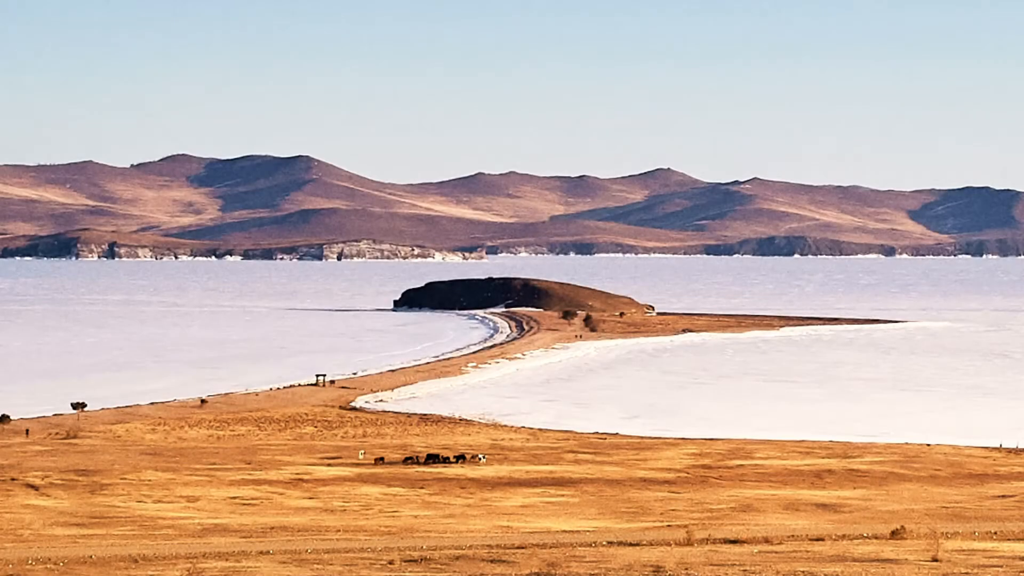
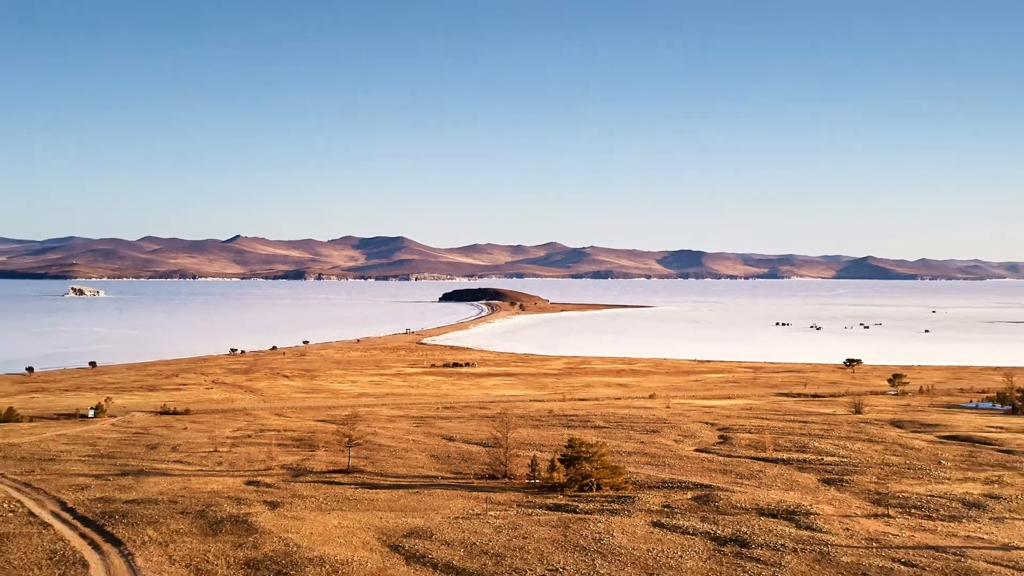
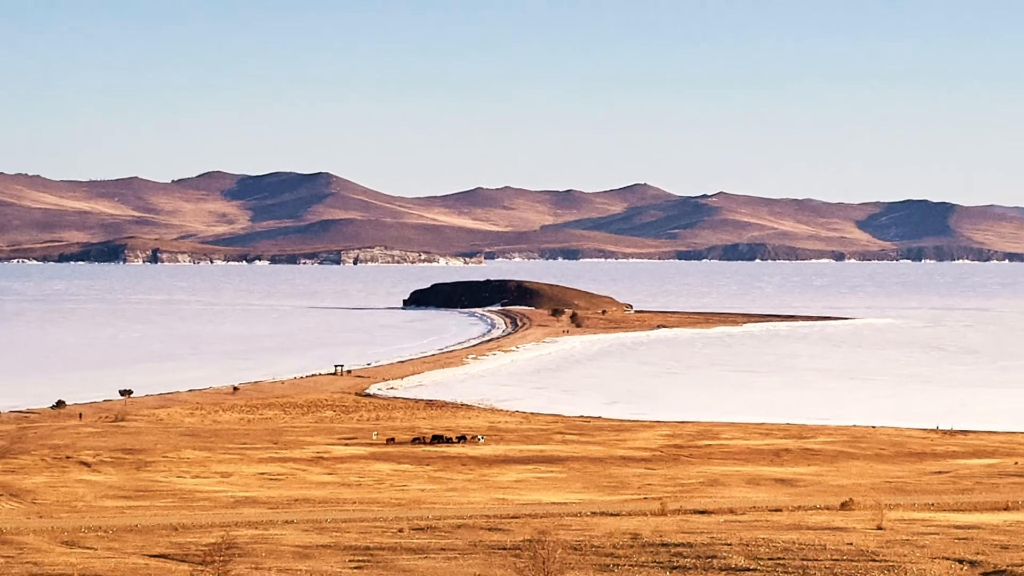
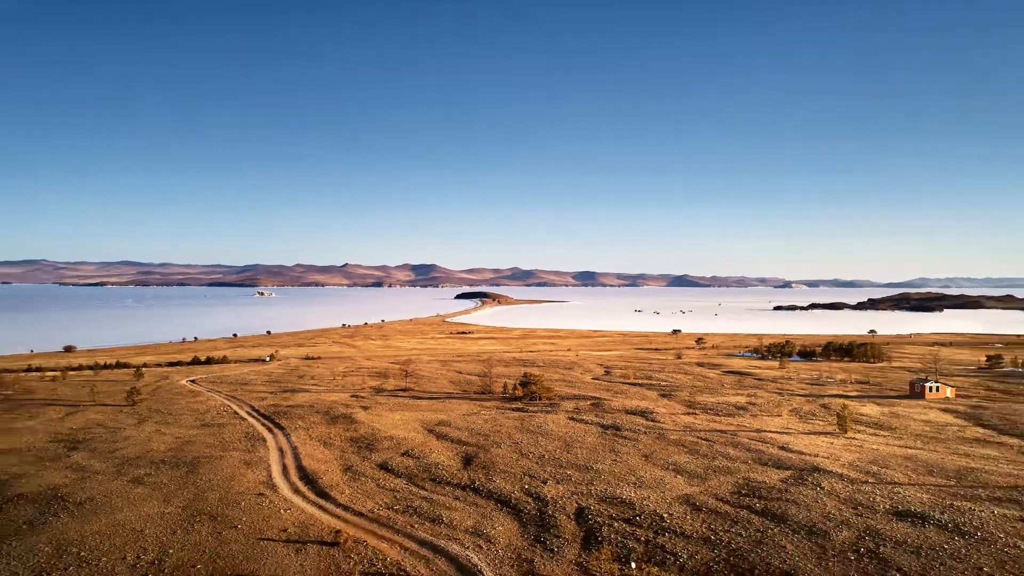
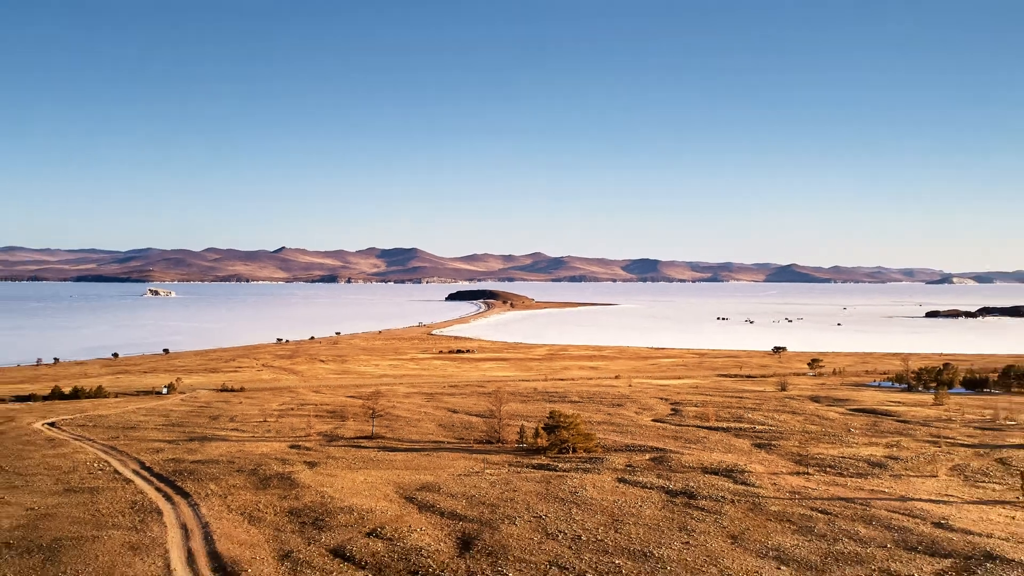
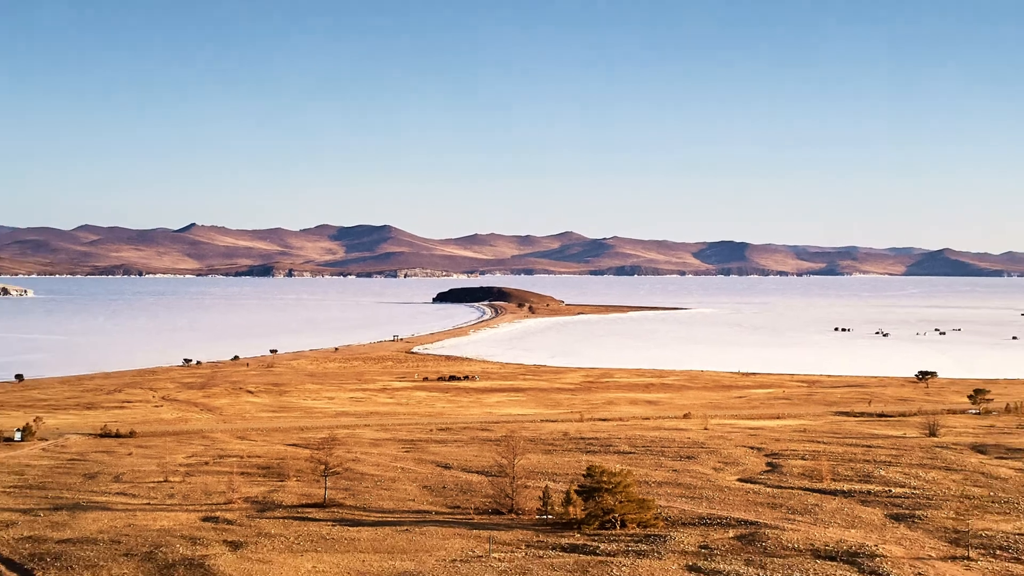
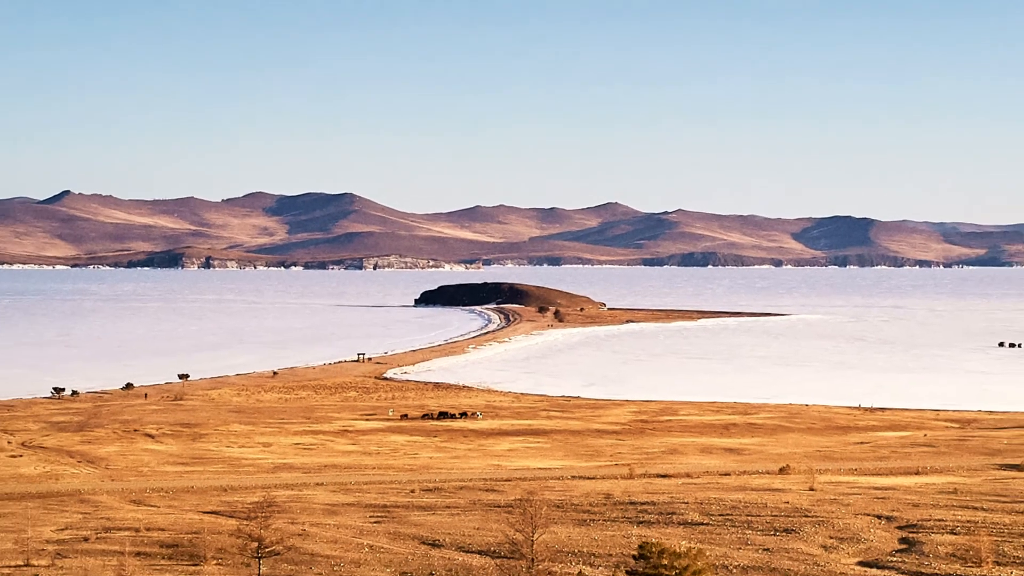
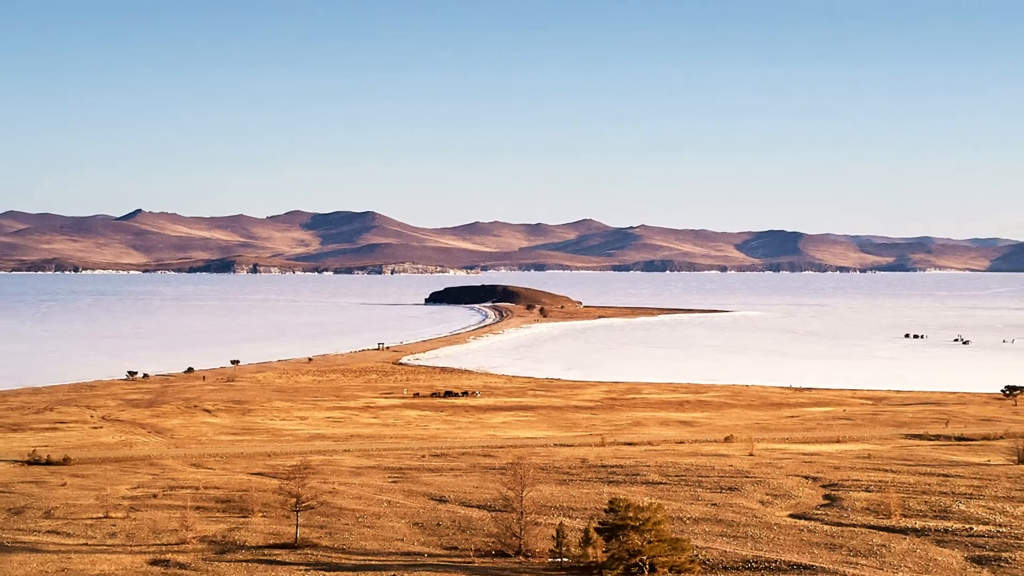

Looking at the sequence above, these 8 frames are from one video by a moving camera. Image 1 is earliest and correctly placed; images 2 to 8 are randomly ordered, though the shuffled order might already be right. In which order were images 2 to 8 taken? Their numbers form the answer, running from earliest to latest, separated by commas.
3, 7, 8, 6, 2, 5, 4
